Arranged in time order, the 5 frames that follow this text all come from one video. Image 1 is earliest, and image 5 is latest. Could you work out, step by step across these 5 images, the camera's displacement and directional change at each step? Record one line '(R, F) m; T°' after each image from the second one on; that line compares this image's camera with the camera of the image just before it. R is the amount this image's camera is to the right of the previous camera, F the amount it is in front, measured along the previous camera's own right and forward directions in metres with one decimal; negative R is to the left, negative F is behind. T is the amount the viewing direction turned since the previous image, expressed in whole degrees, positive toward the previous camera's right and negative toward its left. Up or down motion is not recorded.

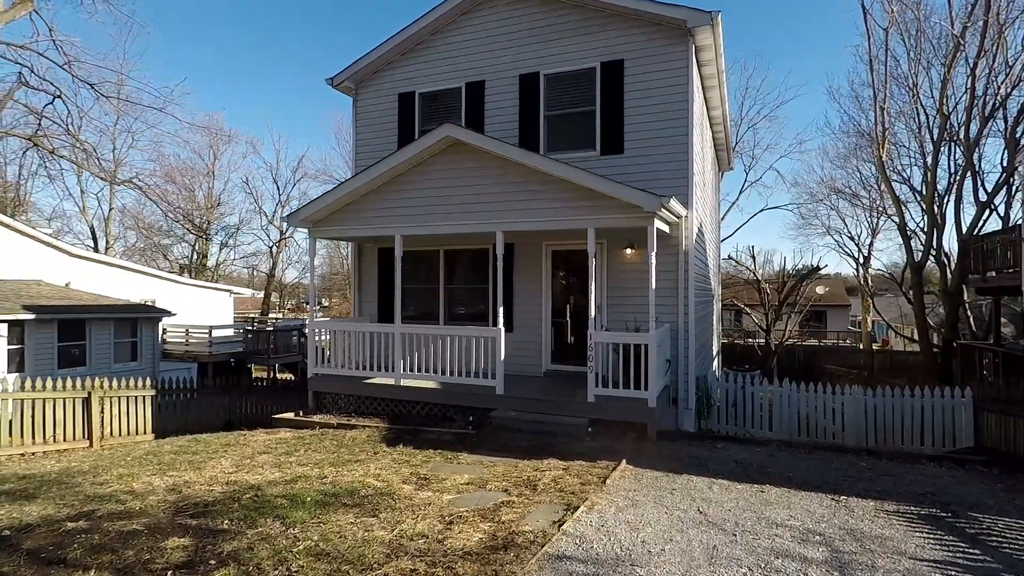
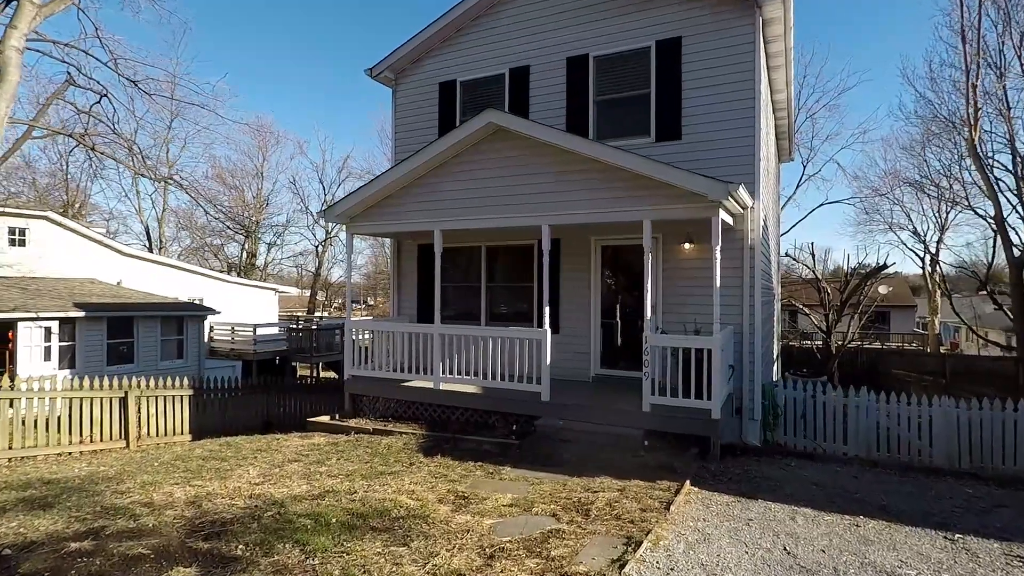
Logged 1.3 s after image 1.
(-0.1, +0.6) m; -4°
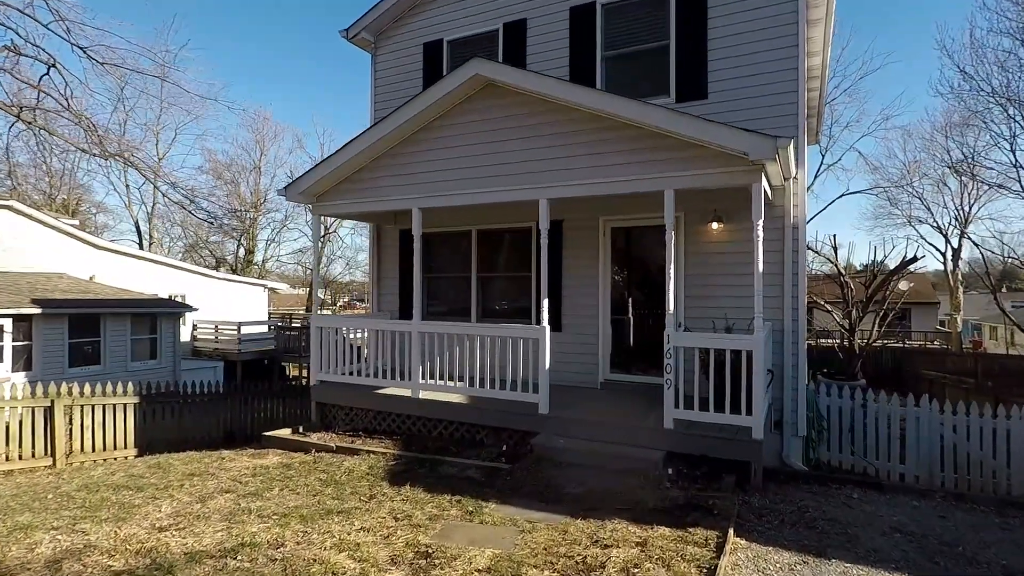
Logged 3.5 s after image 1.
(+0.2, +1.4) m; -1°
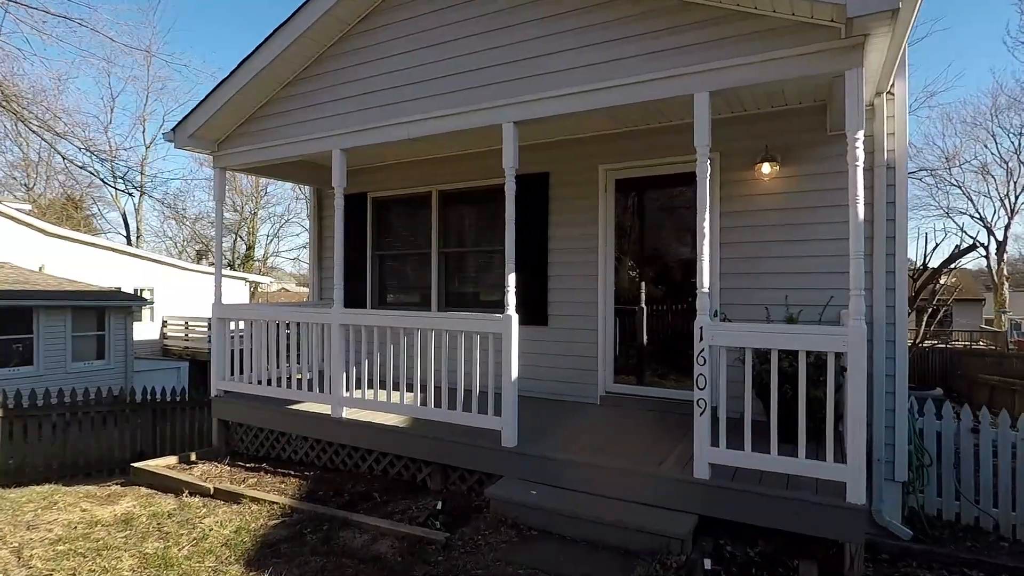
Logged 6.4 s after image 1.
(+0.5, +2.1) m; -2°
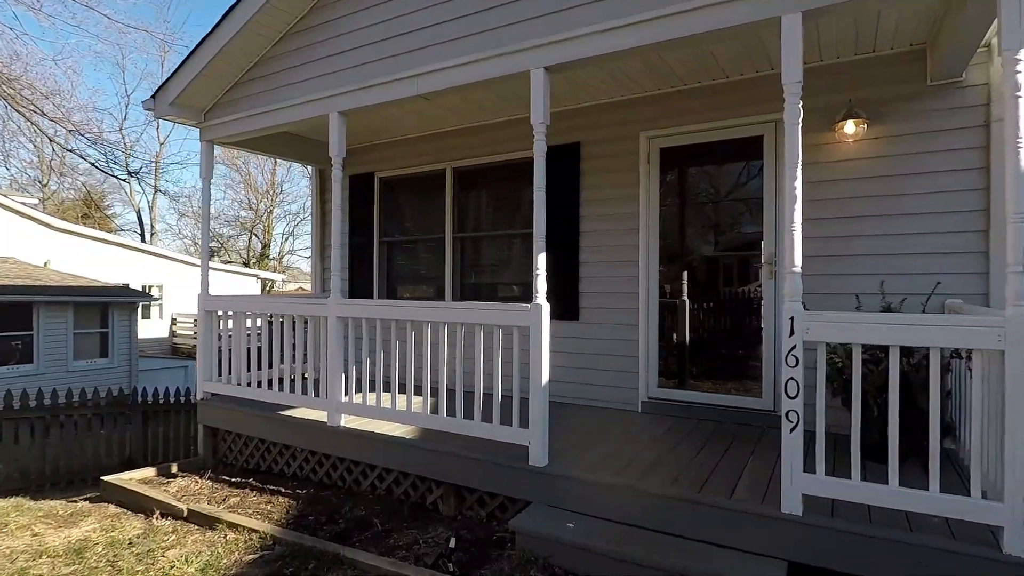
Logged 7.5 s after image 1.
(-0.1, +0.8) m; -2°
